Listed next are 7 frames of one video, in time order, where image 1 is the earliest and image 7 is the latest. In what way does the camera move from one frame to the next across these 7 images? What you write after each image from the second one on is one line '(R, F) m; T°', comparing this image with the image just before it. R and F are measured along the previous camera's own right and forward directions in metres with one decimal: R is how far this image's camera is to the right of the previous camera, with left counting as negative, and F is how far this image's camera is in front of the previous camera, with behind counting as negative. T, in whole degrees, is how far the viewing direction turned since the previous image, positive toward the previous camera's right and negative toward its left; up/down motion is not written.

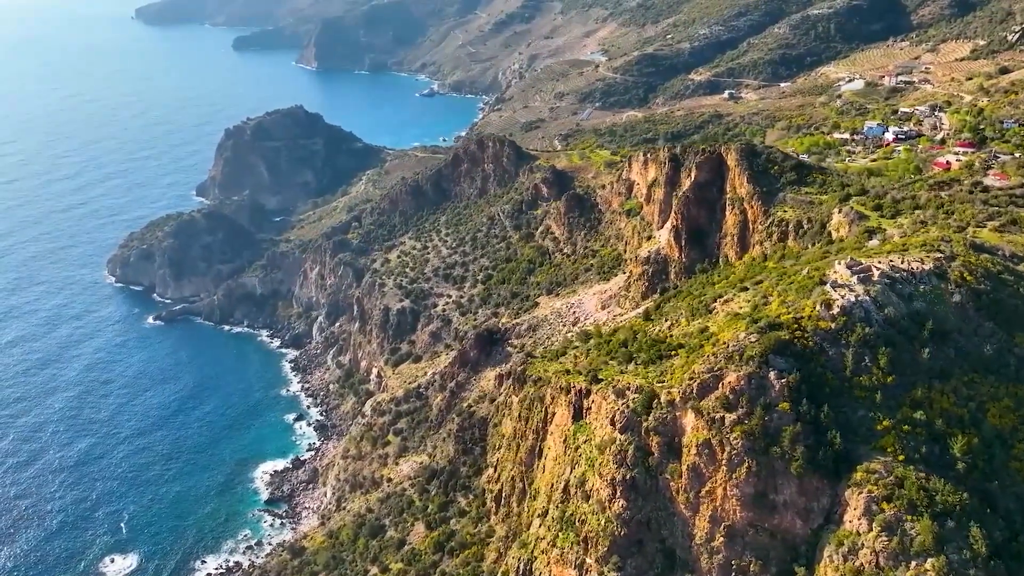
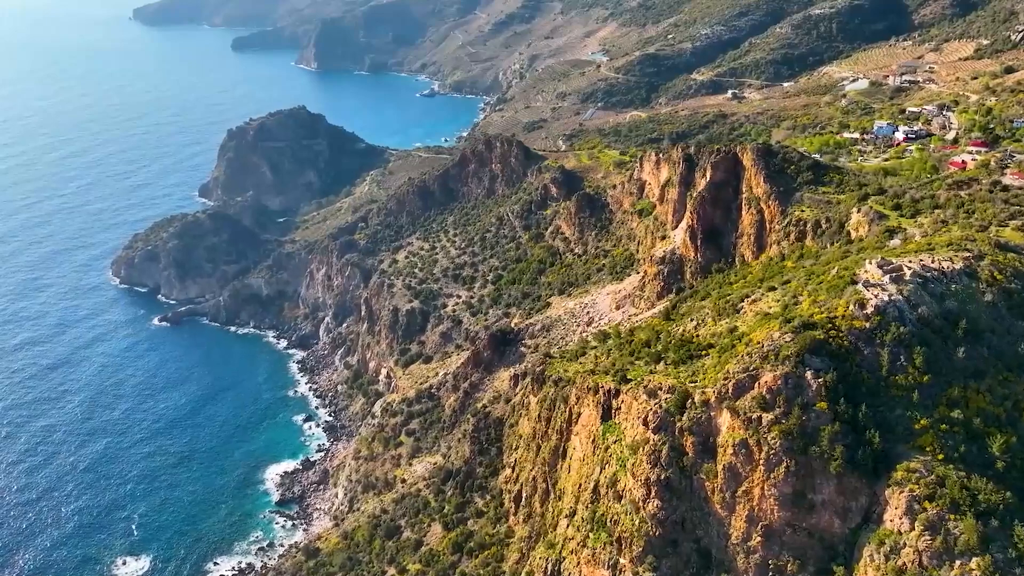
(-1.3, 0.0) m; 0°
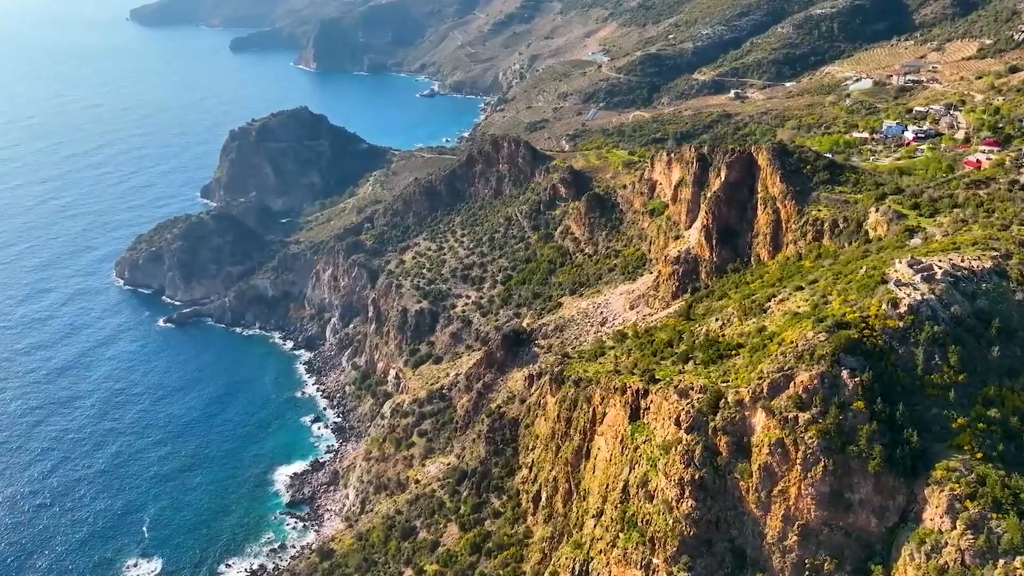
(-1.2, 0.0) m; 0°
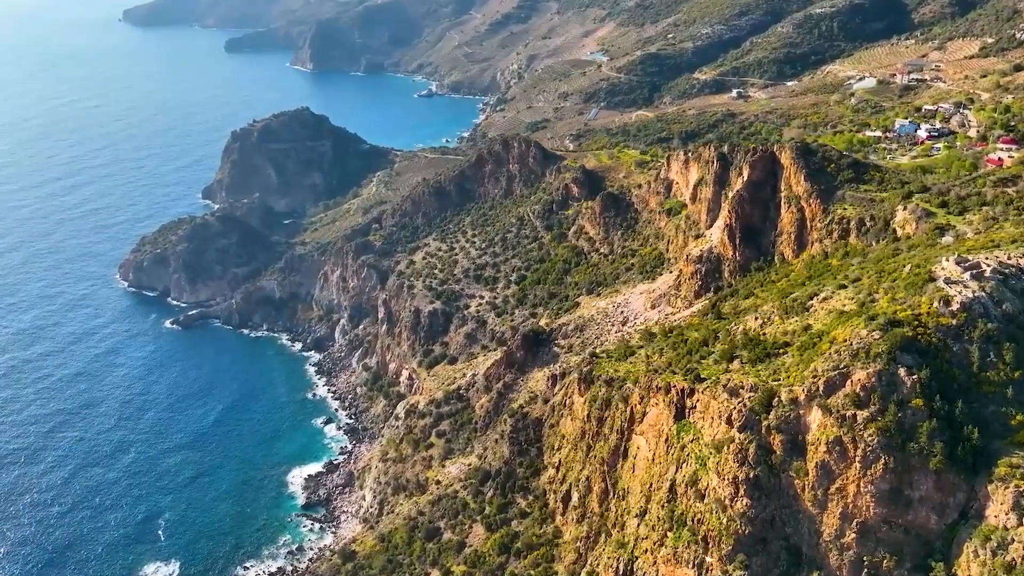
(-2.1, 0.0) m; +1°
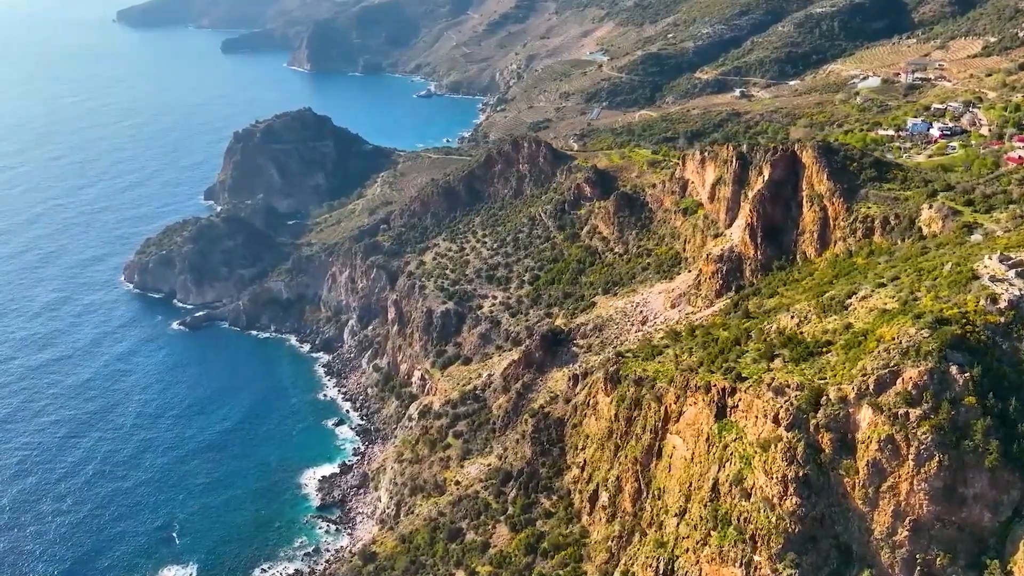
(-1.9, 0.0) m; +1°
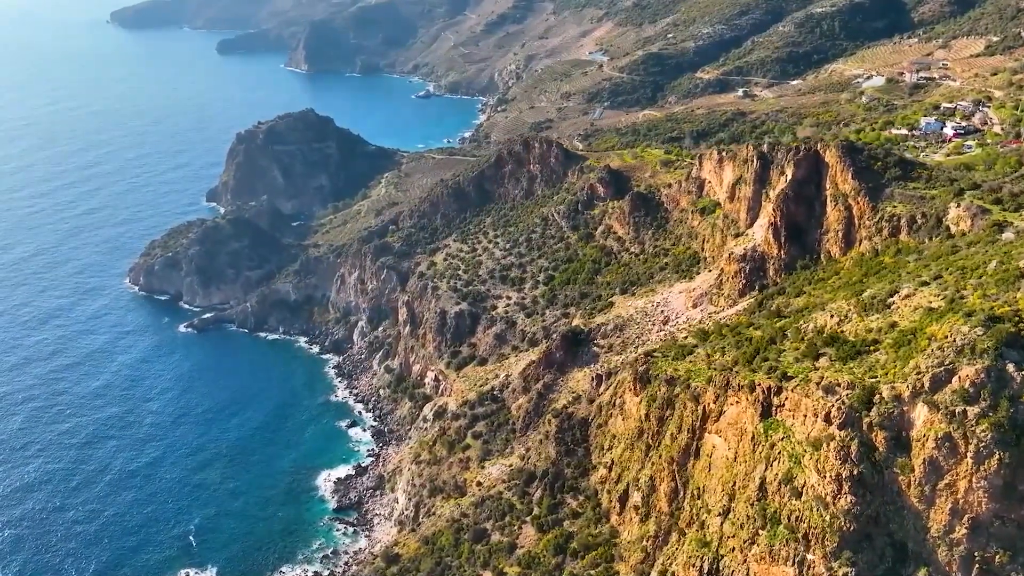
(-2.1, 0.0) m; +1°
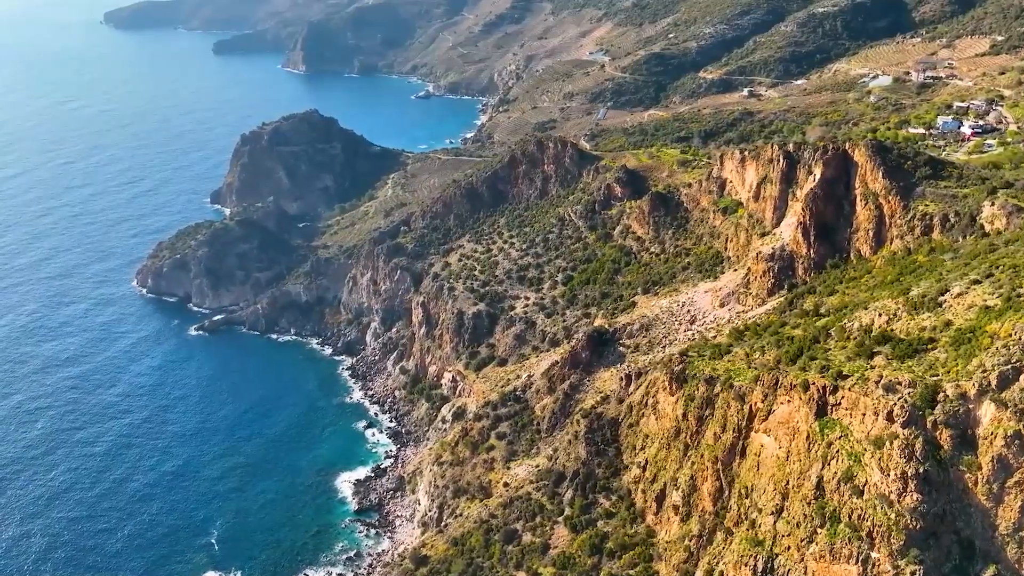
(-2.5, +0.1) m; +1°
